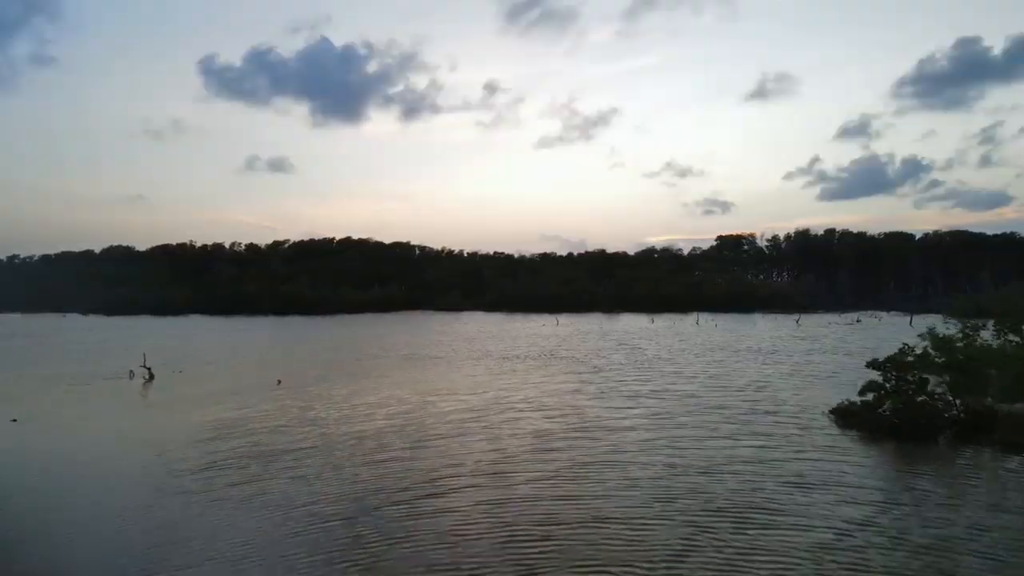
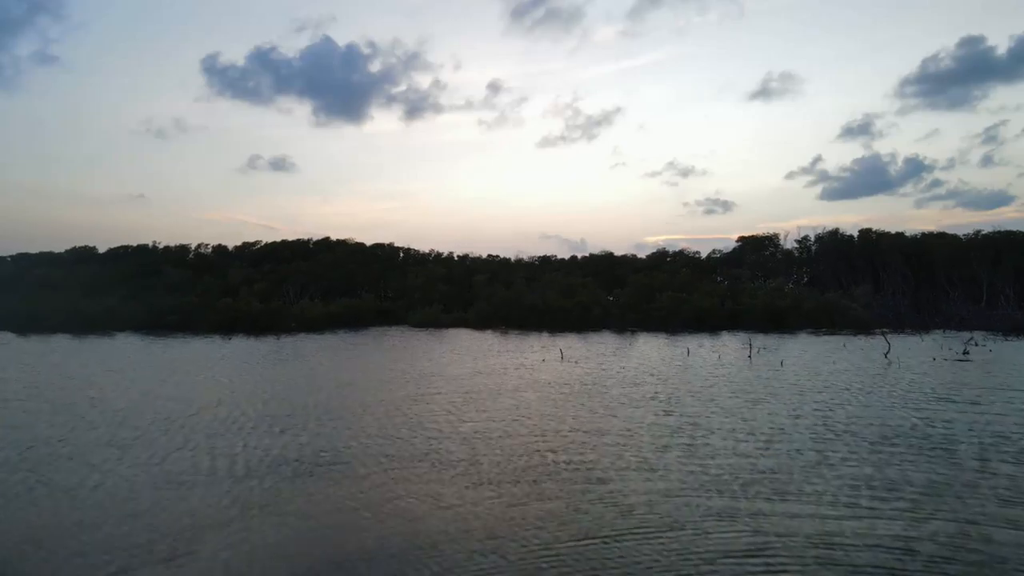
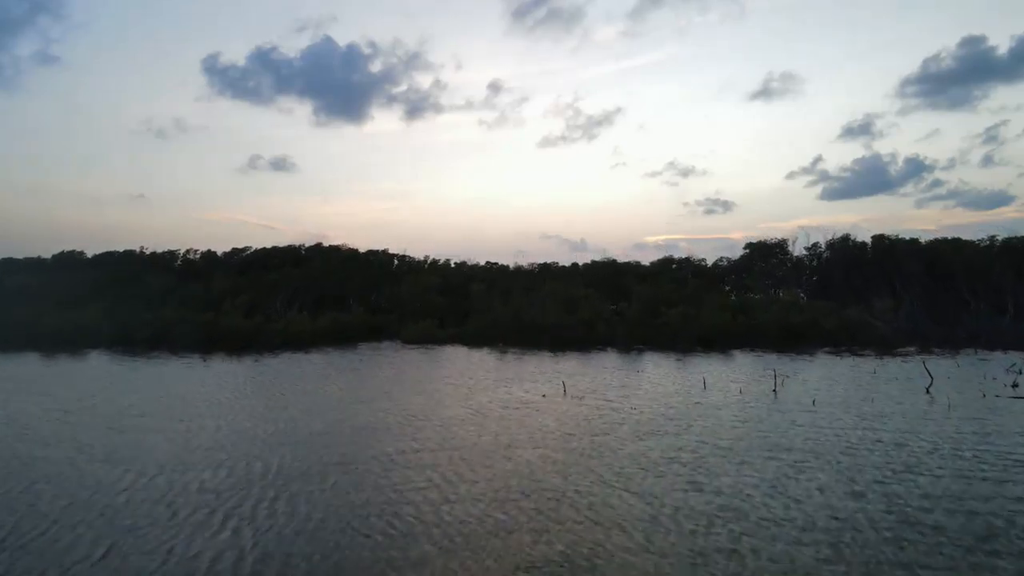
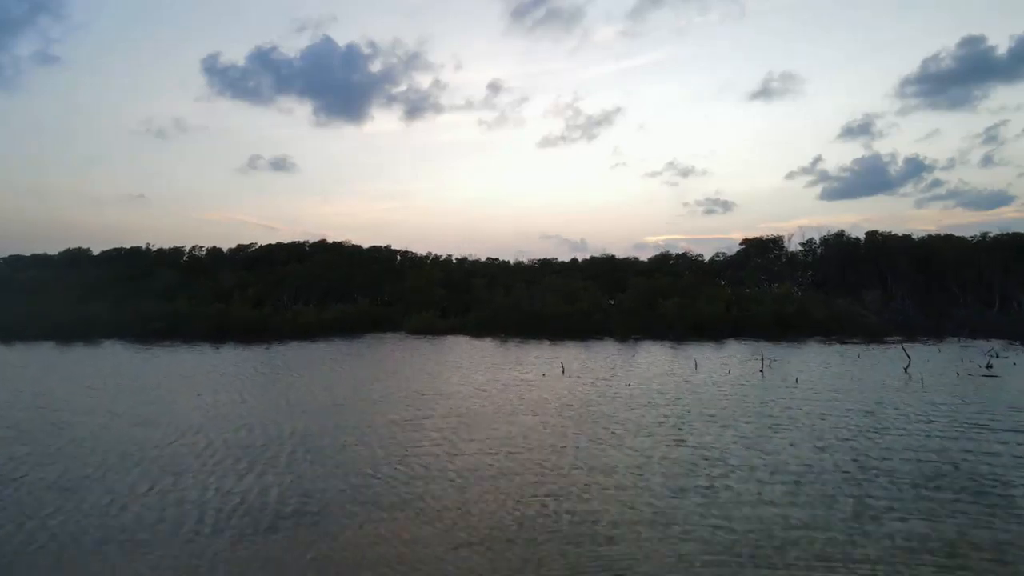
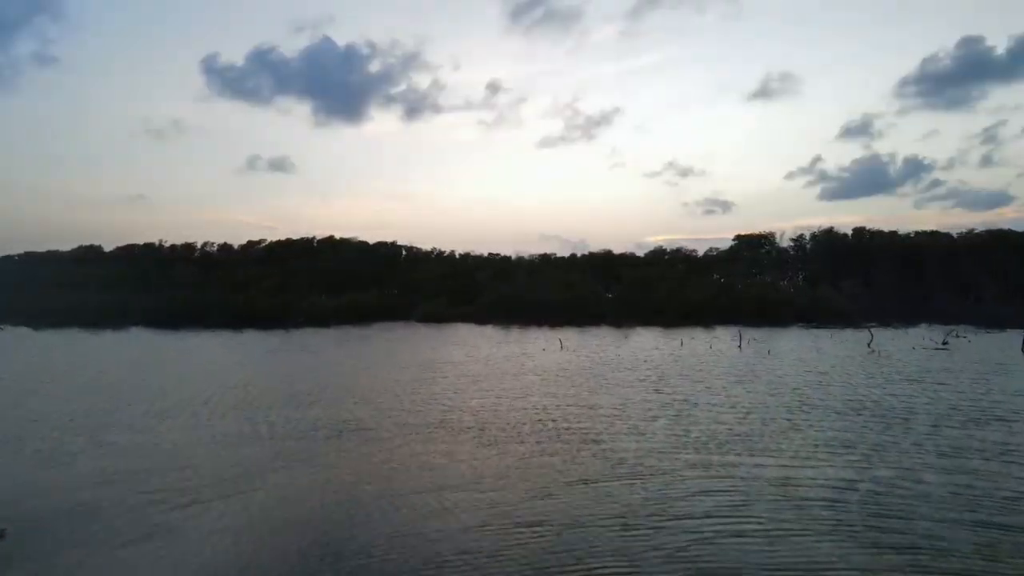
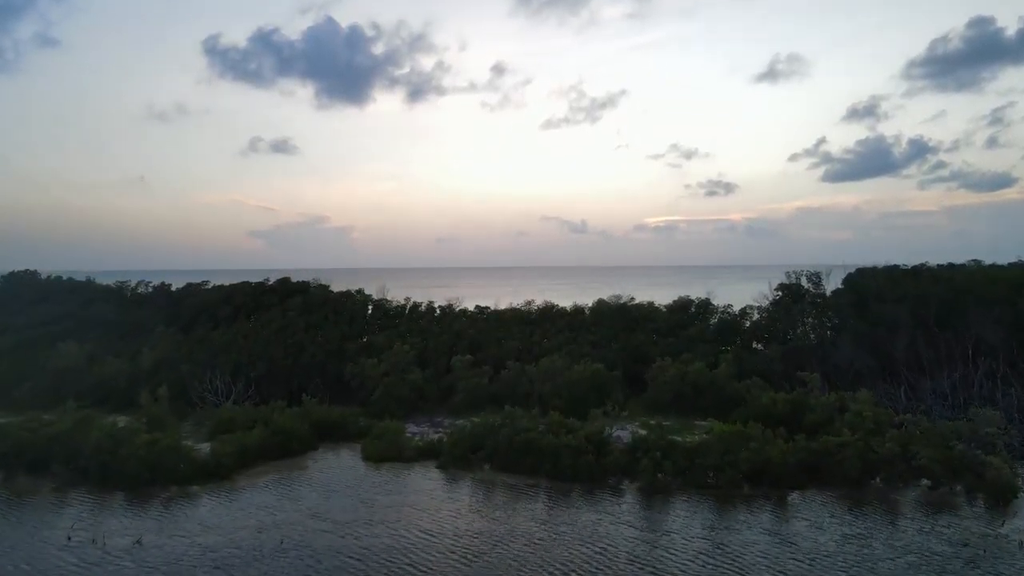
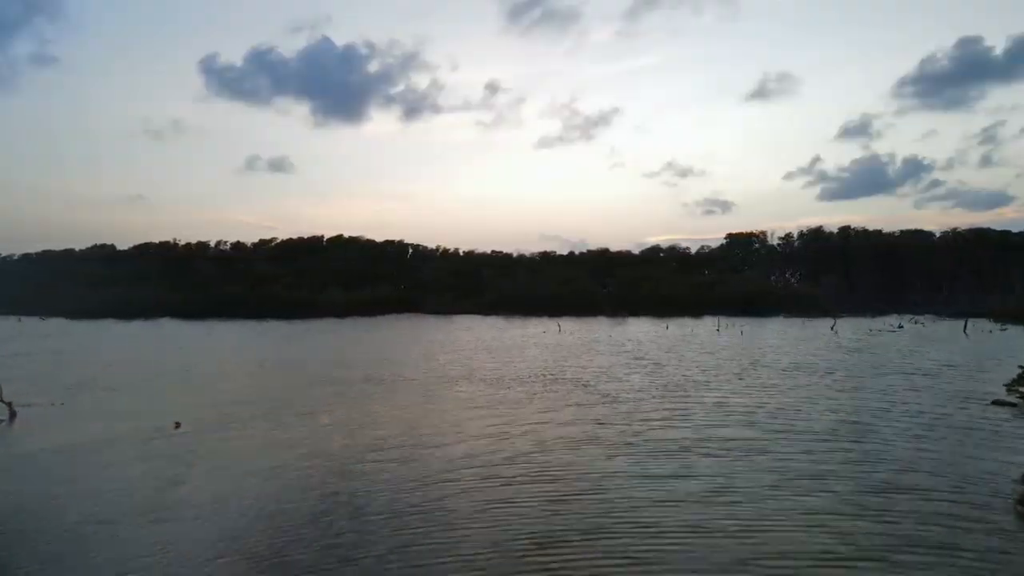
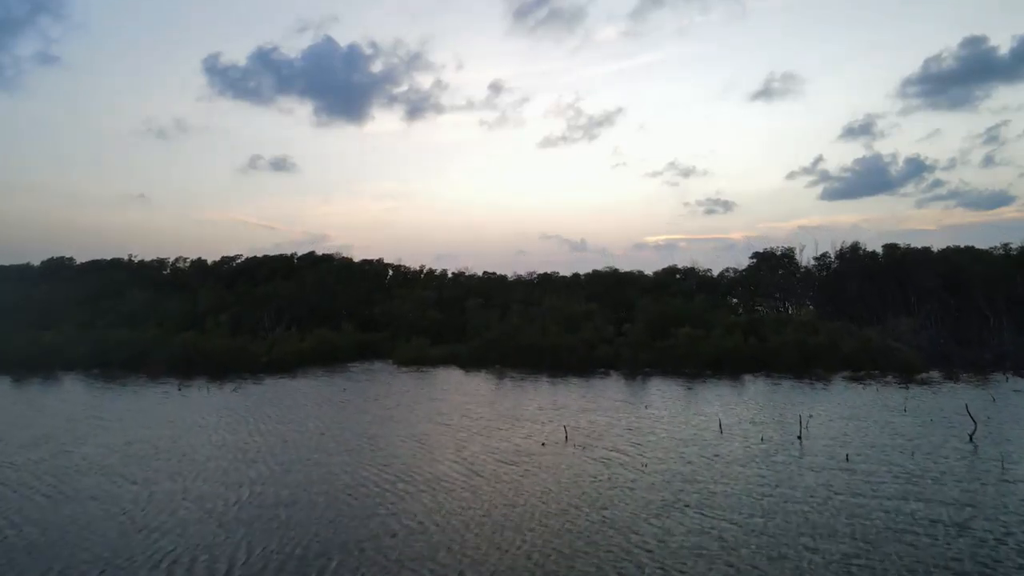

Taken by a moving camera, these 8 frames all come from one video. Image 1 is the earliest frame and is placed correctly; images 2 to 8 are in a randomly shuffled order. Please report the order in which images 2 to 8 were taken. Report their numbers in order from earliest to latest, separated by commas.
7, 5, 2, 4, 3, 8, 6
